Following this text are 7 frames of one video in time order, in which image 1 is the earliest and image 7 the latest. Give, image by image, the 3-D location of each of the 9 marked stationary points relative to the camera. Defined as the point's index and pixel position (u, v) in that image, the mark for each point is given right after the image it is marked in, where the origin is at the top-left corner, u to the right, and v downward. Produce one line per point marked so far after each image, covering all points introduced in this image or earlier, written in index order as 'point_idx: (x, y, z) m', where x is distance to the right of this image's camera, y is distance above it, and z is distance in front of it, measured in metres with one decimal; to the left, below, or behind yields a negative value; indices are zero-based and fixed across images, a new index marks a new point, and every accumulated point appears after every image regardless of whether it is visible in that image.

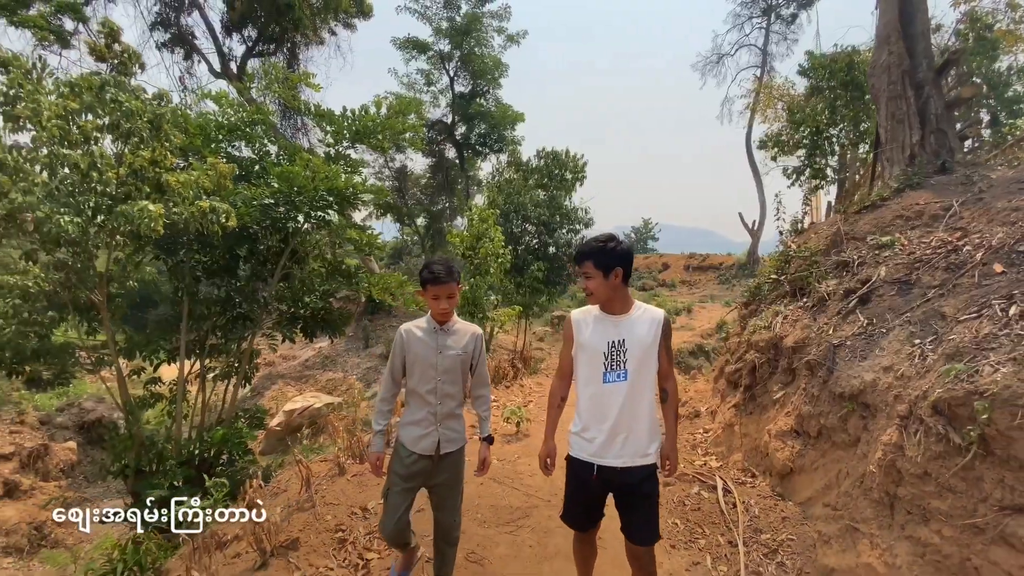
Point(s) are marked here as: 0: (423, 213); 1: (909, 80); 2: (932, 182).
0: (-2.7, +2.3, +15.4) m
1: (+3.3, +1.7, +4.3) m
2: (+2.9, +0.7, +3.7) m
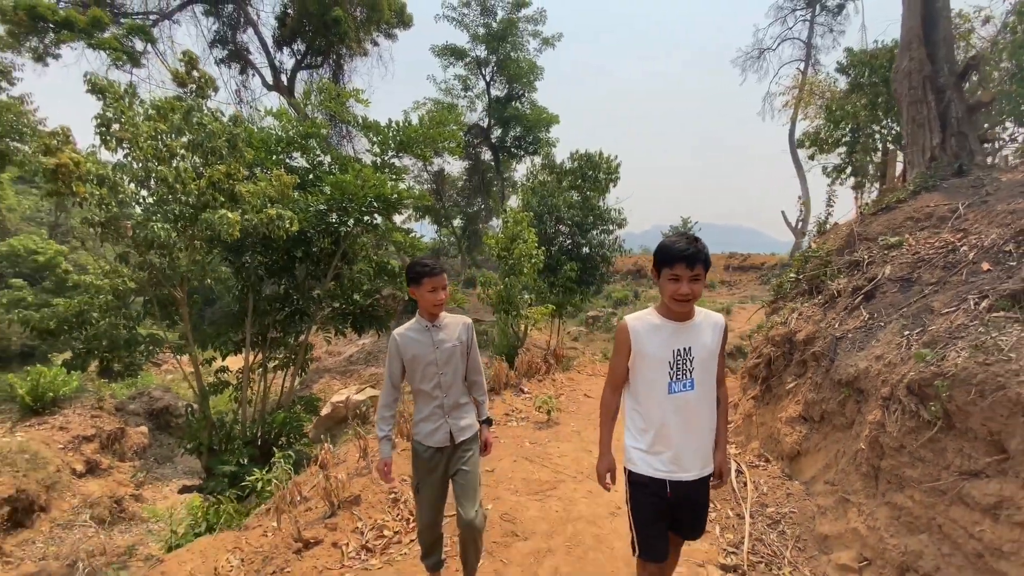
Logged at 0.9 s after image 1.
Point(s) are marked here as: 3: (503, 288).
0: (-1.6, +2.3, +16.0) m
1: (+3.6, +1.7, +4.5) m
2: (+3.2, +0.8, +3.8) m
3: (-0.1, 0.0, +8.3) m
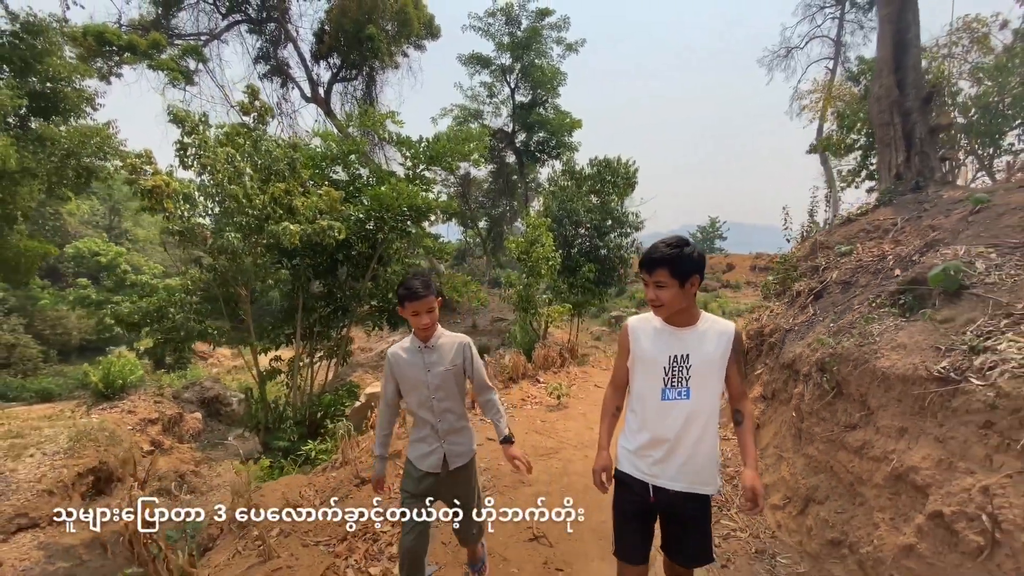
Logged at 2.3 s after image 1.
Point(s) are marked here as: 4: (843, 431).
0: (-0.9, +2.3, +16.8) m
1: (+3.7, +1.7, +5.0) m
2: (+3.3, +0.7, +4.4) m
3: (+0.2, 0.0, +9.1) m
4: (+1.6, -0.7, +2.4) m
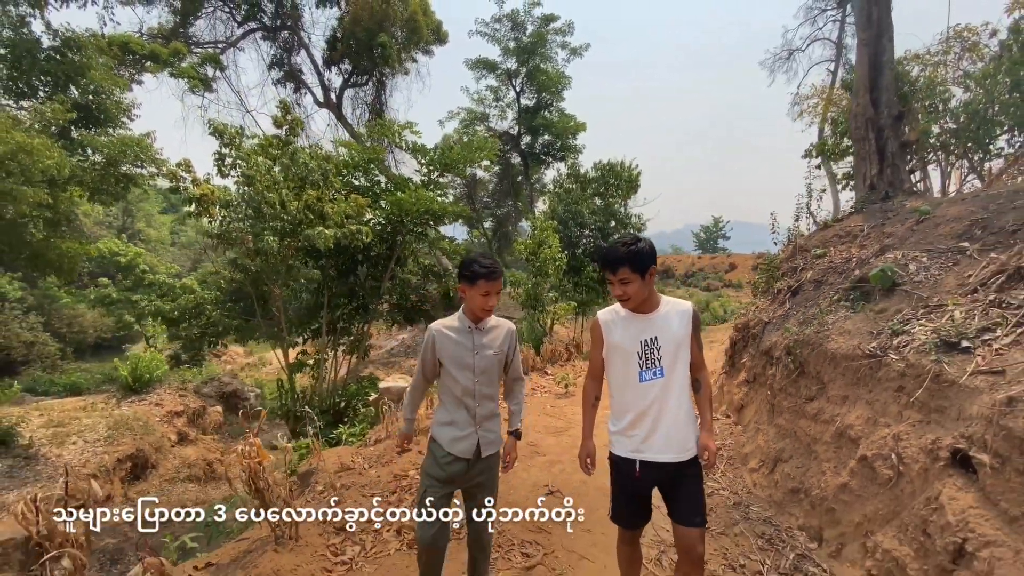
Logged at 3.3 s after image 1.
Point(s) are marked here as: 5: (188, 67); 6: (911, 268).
0: (-0.7, +2.3, +17.3) m
1: (+3.8, +1.7, +5.6) m
2: (+3.4, +0.8, +4.9) m
3: (+0.4, 0.0, +9.6) m
4: (+1.7, -0.7, +3.0) m
5: (-8.9, +6.1, +14.3) m
6: (+2.3, +0.1, +2.9) m
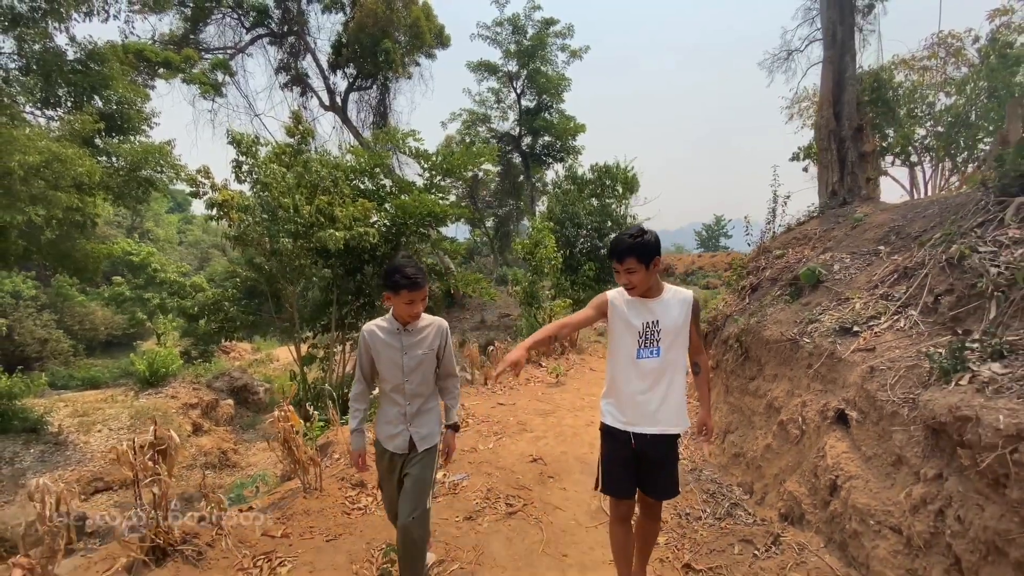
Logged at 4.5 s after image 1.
0: (-0.7, +2.4, +17.9) m
1: (+3.8, +1.8, +6.1) m
2: (+3.3, +0.8, +5.5) m
3: (+0.3, +0.1, +10.2) m
4: (+1.6, -0.6, +3.5) m
5: (-9.0, +6.2, +14.9) m
6: (+2.2, +0.1, +3.5) m
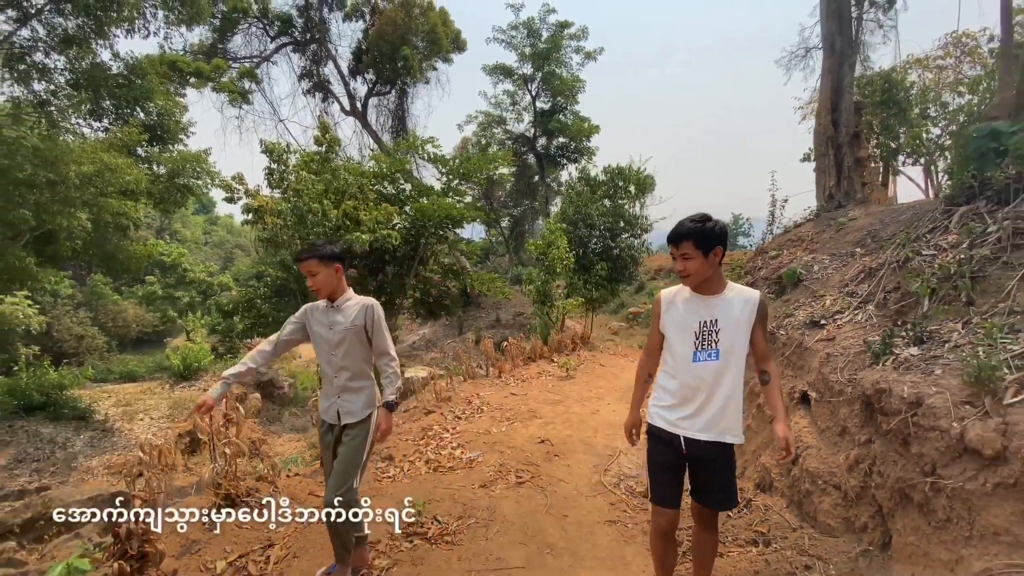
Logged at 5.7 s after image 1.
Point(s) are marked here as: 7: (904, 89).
0: (-0.2, +2.4, +18.3) m
1: (+3.9, +1.8, +6.4) m
2: (+3.5, +0.8, +5.8) m
3: (+0.6, +0.1, +10.6) m
4: (+1.7, -0.6, +3.9) m
5: (-8.5, +6.2, +15.6) m
6: (+2.2, +0.1, +3.8) m
7: (+9.2, +4.7, +12.2) m
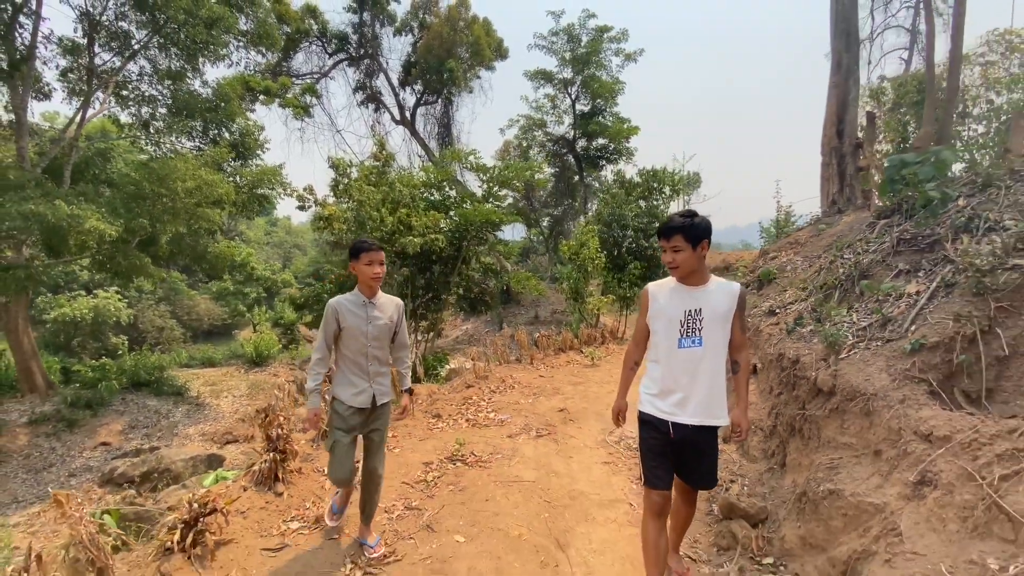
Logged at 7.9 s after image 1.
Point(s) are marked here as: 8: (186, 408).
0: (+1.3, +2.5, +19.2) m
1: (+4.3, +1.8, +7.0) m
2: (+3.8, +0.8, +6.4) m
3: (+1.4, +0.1, +11.5) m
4: (+1.9, -0.6, +4.7) m
5: (-7.3, +6.3, +17.2) m
6: (+2.4, +0.2, +4.6) m
7: (+10.1, +4.7, +12.3) m
8: (-6.4, -2.4, +10.2) m
